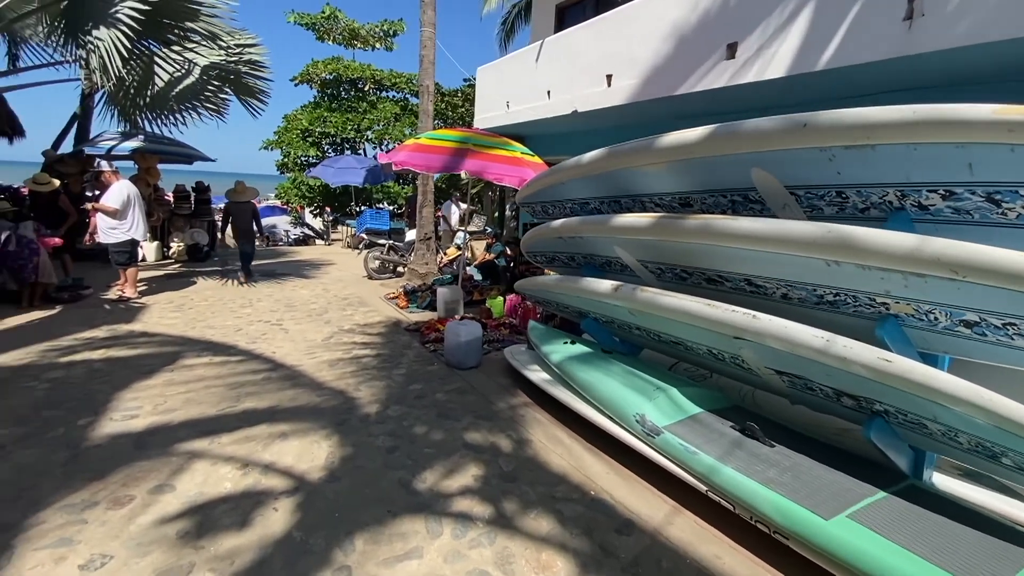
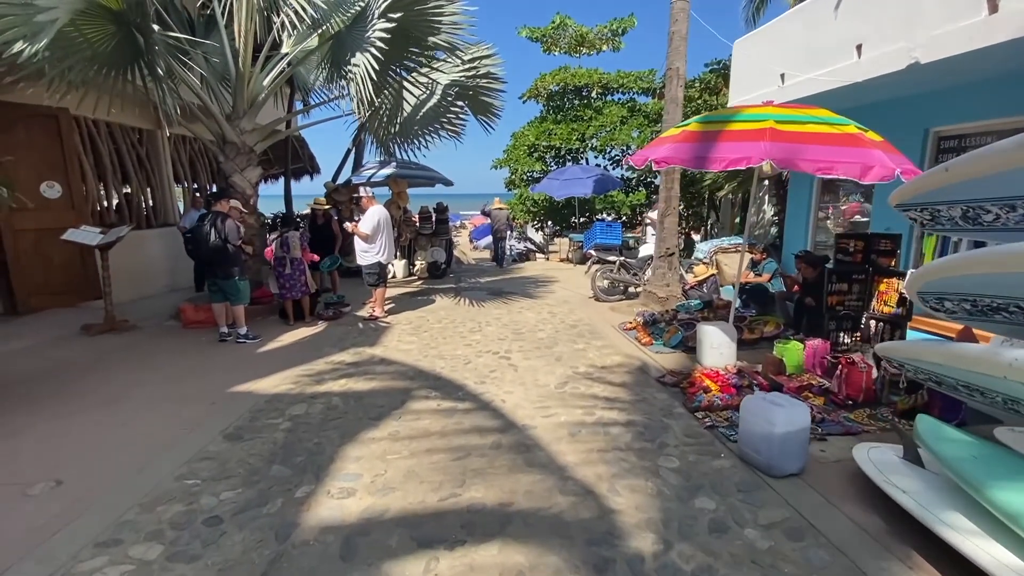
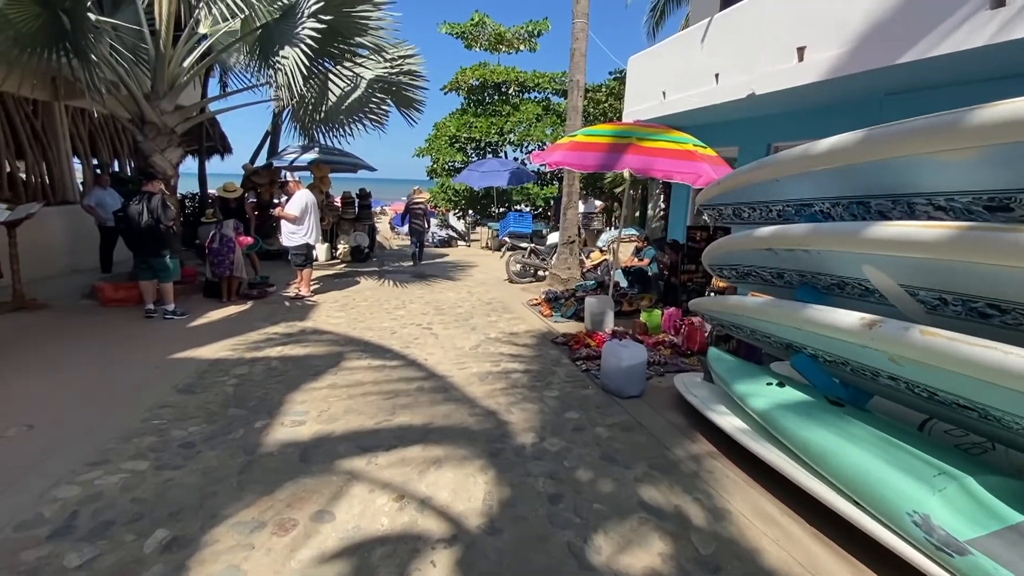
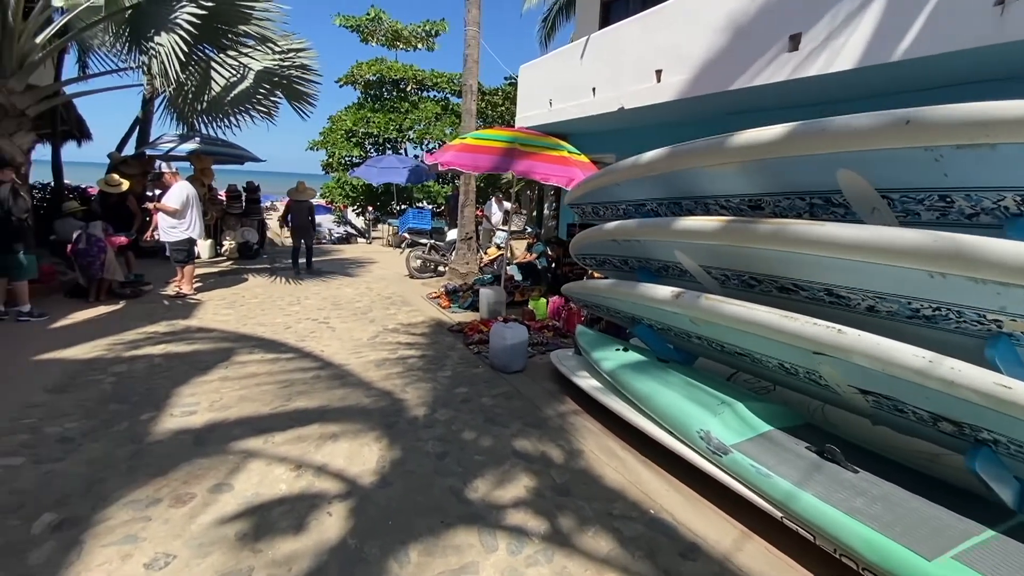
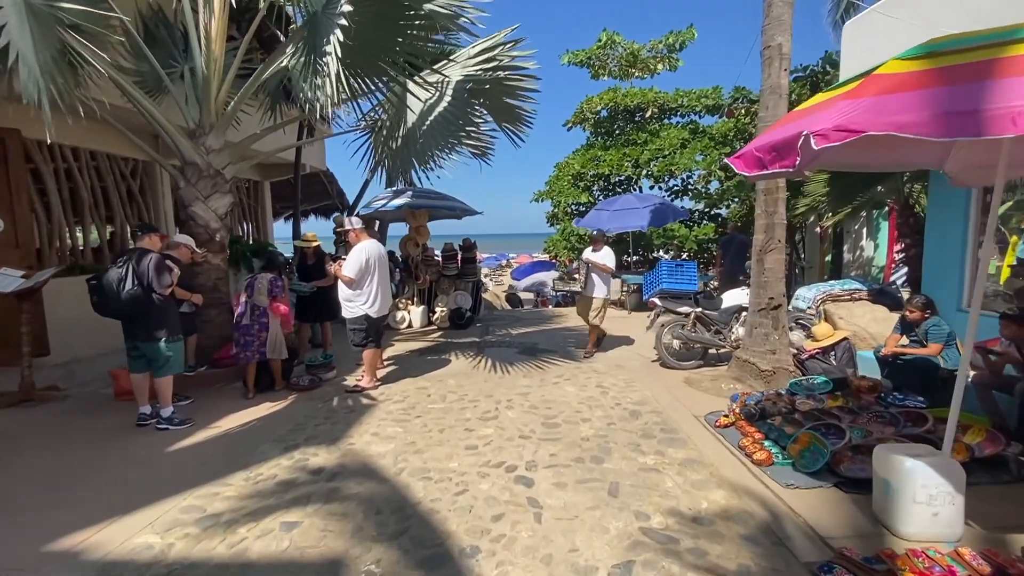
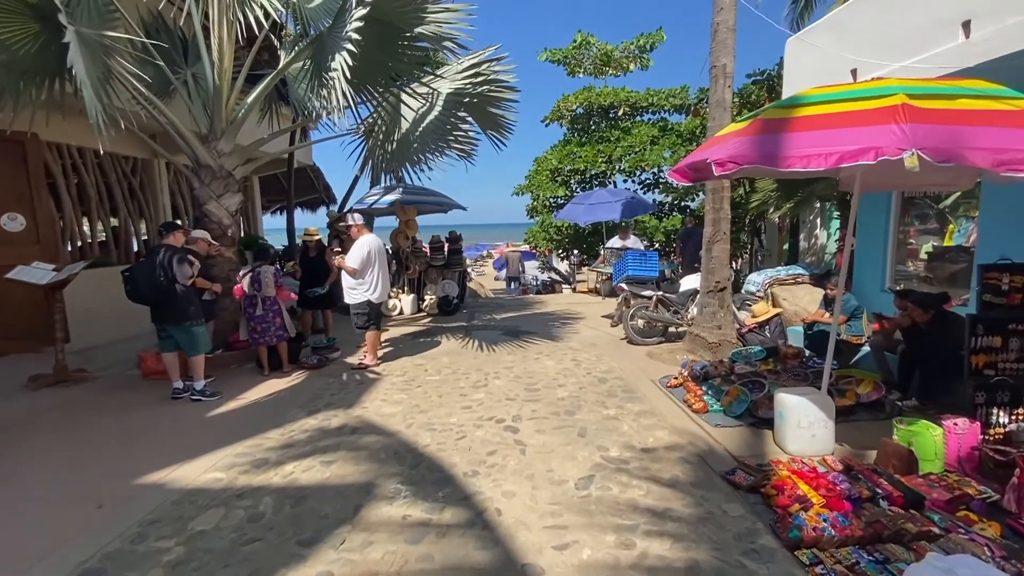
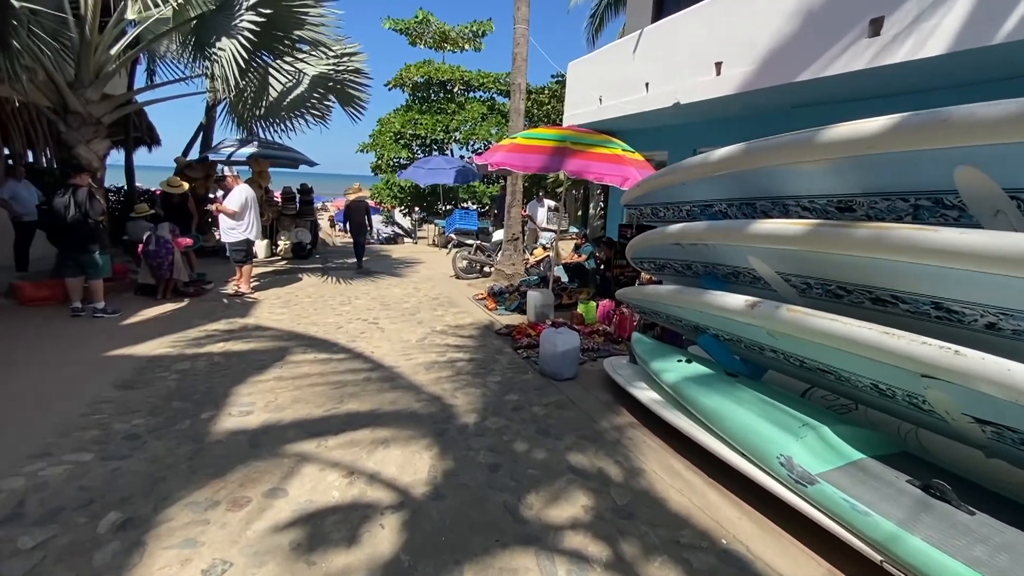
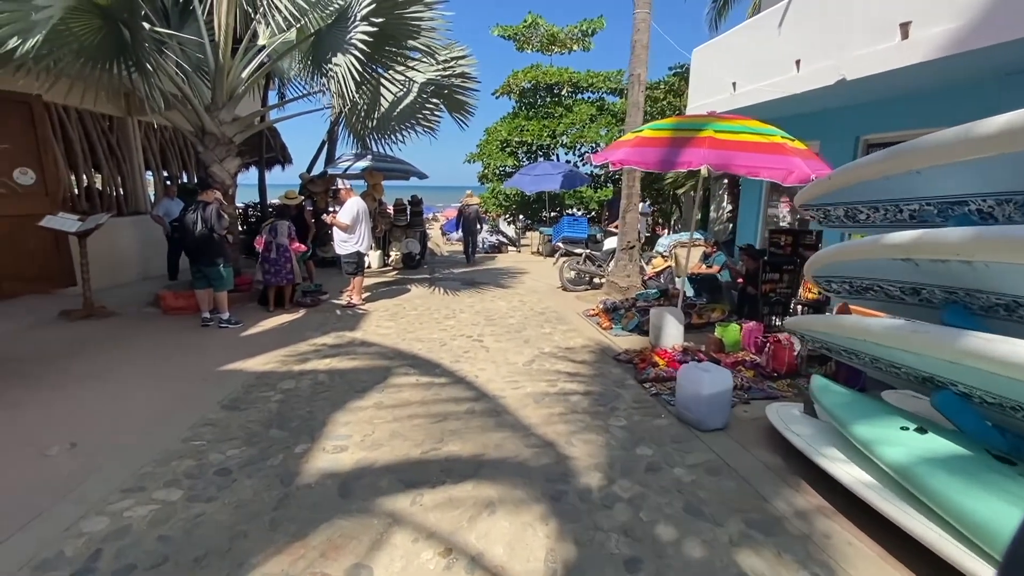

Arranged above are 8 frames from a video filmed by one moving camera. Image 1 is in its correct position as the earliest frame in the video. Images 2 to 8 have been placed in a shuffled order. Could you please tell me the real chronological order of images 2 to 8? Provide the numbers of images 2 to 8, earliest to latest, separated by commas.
4, 7, 3, 8, 2, 6, 5
